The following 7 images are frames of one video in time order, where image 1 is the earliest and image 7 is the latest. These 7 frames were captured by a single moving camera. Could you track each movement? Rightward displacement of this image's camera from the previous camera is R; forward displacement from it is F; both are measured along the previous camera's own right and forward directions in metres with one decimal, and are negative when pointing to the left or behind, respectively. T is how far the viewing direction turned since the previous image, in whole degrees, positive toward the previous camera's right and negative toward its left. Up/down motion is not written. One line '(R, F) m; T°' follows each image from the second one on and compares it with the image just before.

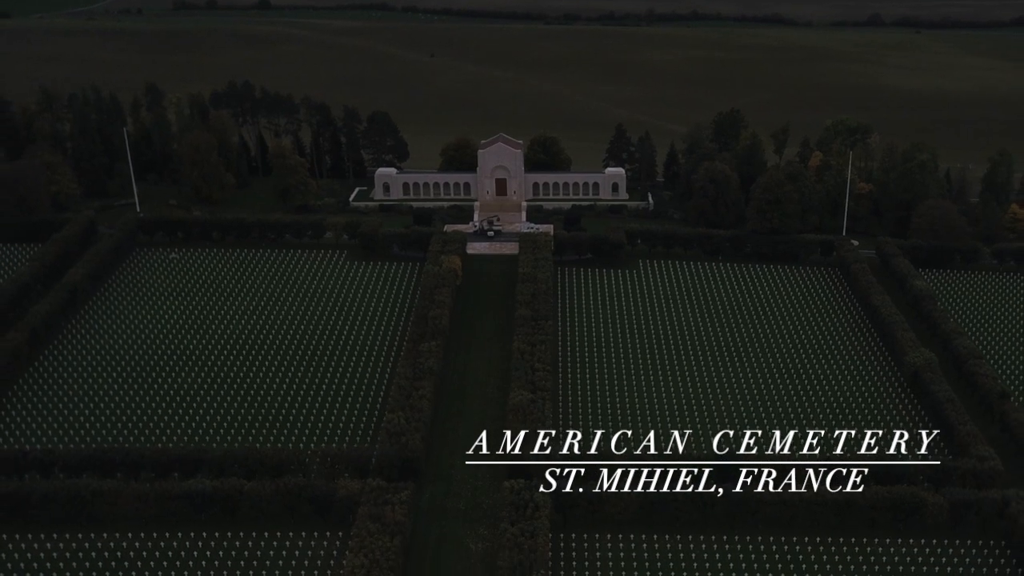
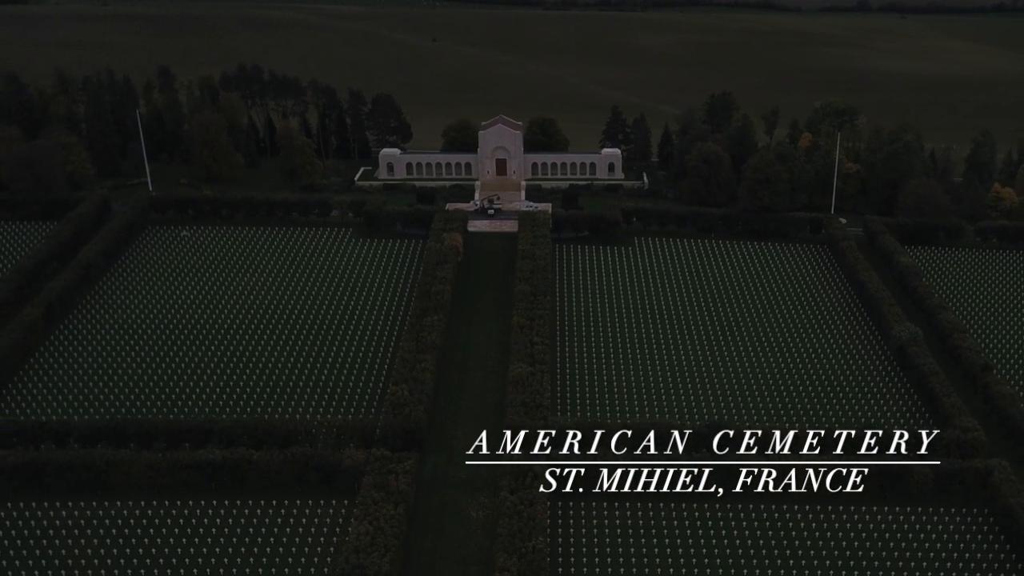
(0.0, -1.3) m; 0°
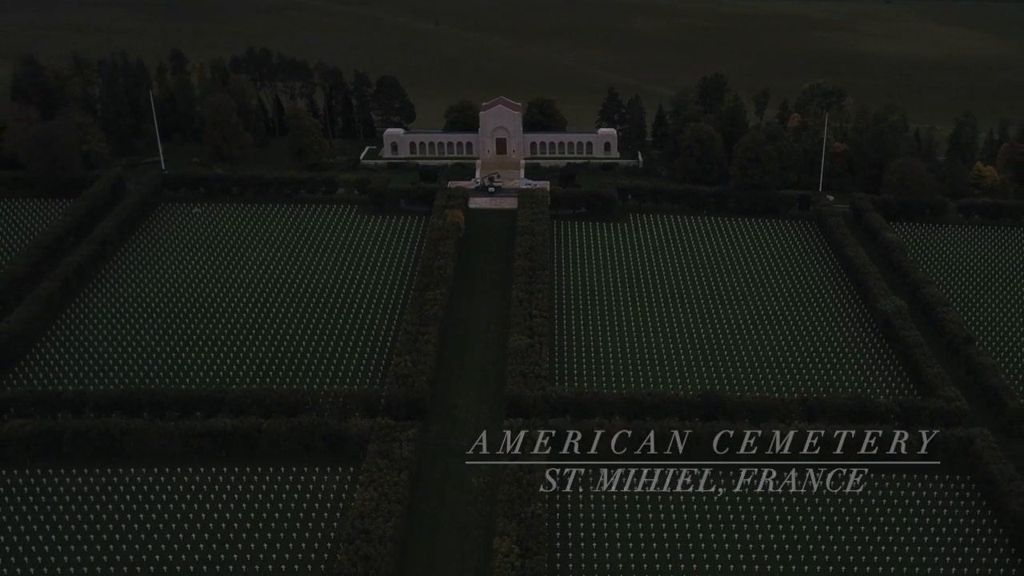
(0.0, -1.5) m; 0°
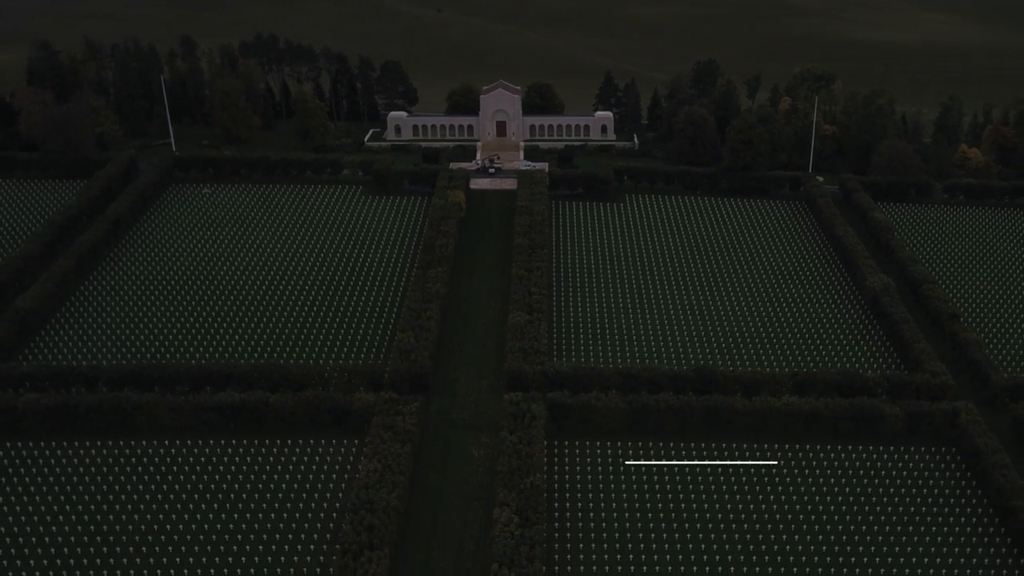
(0.0, -1.3) m; 0°
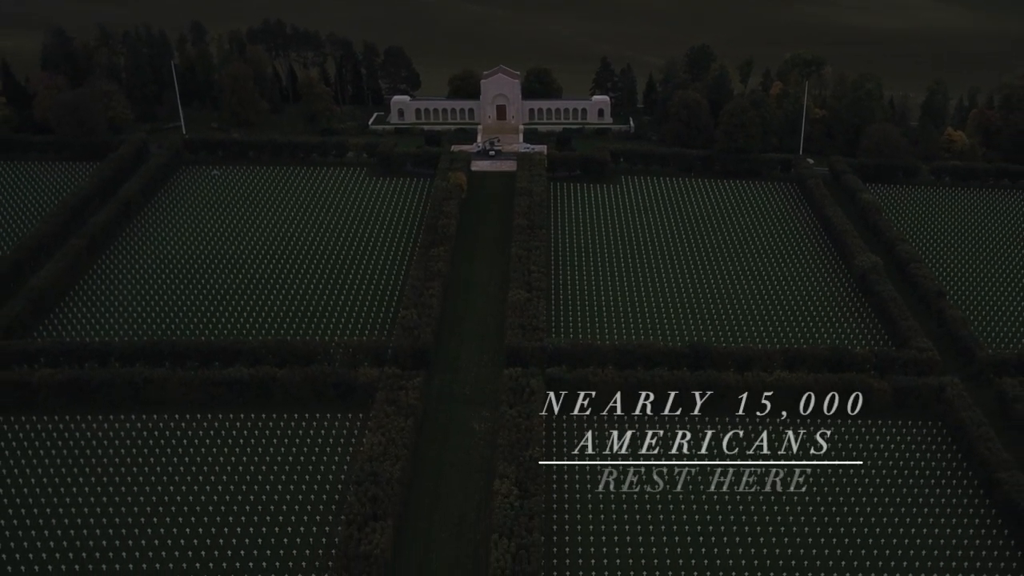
(0.0, -1.3) m; 0°
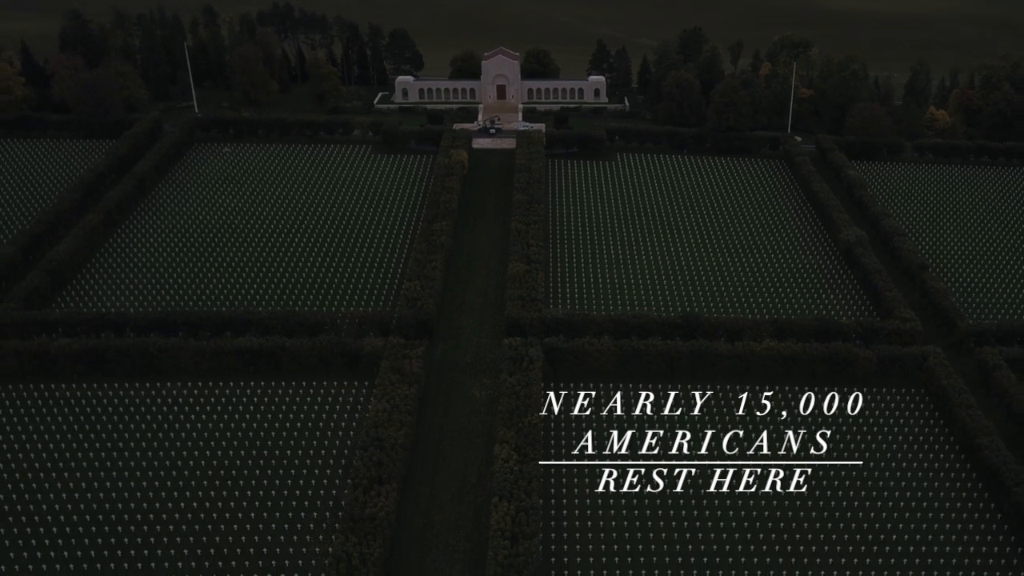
(0.0, -1.8) m; 0°
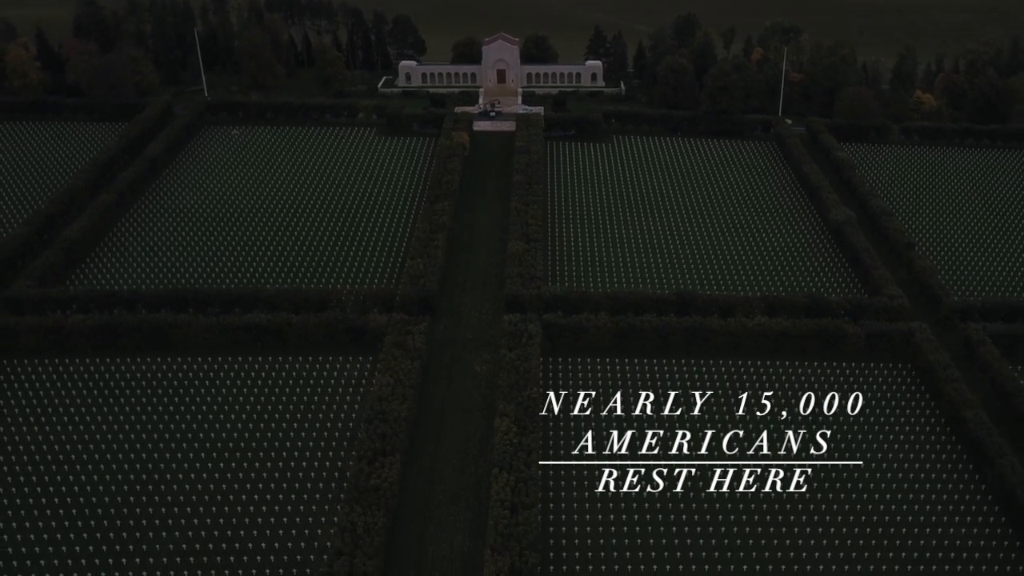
(0.0, -1.5) m; 0°
